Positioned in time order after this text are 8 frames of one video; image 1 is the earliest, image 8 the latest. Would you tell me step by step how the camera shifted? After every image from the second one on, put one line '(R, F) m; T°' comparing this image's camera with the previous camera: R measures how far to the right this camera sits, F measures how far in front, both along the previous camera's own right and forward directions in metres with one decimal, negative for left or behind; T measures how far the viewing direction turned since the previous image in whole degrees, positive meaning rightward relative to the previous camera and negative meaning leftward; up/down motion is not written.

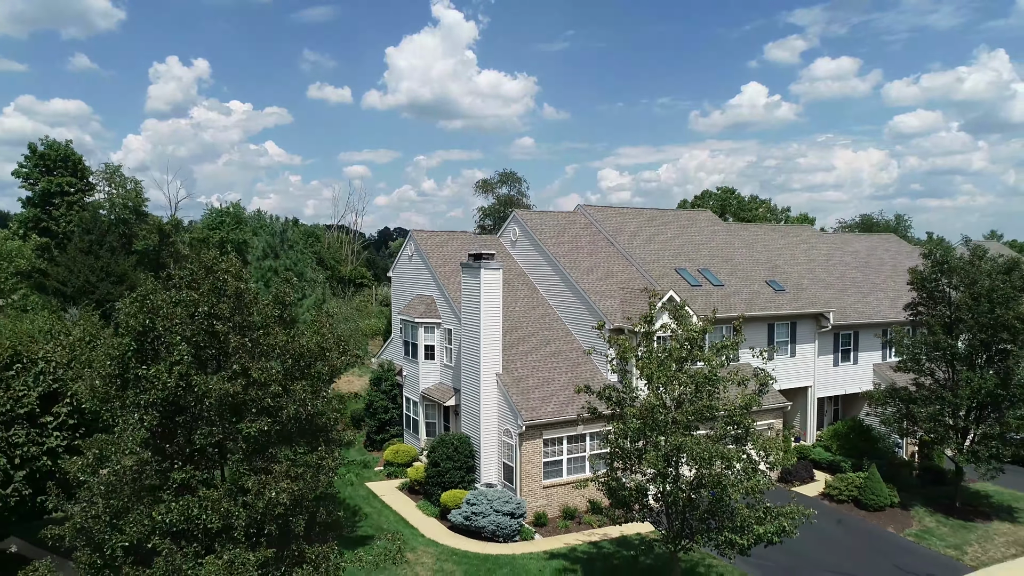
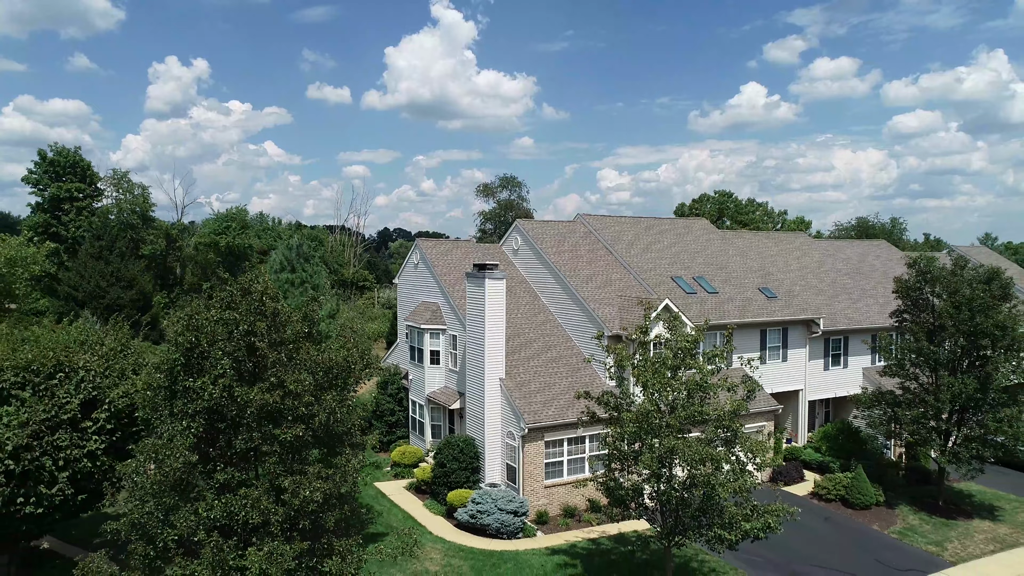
(-0.1, -0.9) m; 0°
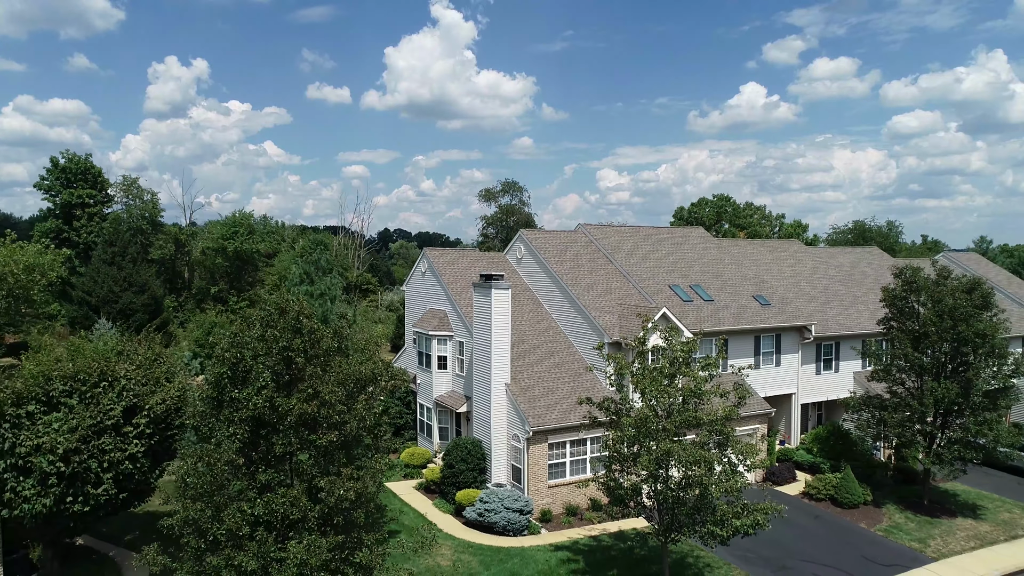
(-0.2, -1.0) m; 0°
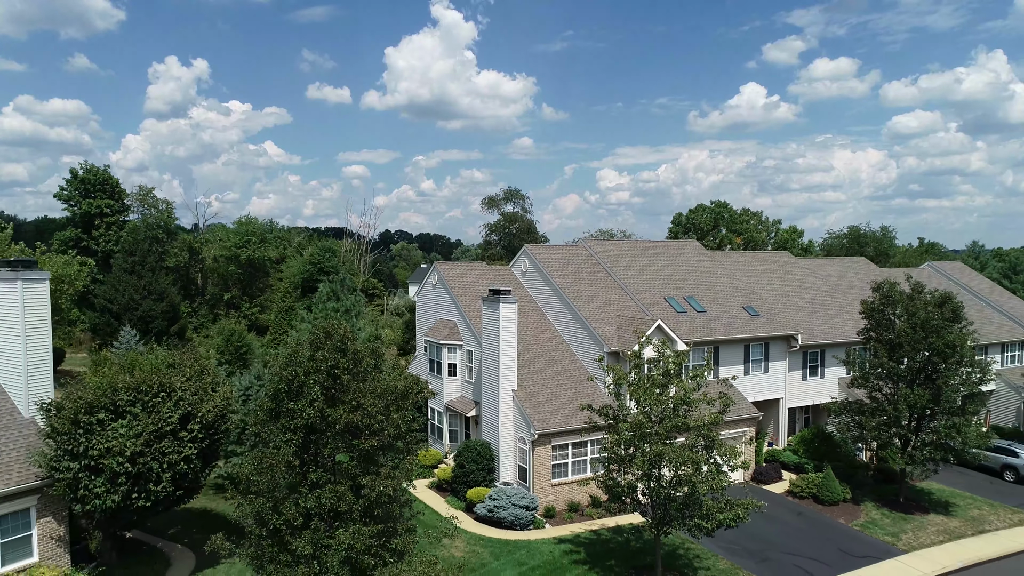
(-0.2, -1.8) m; 0°
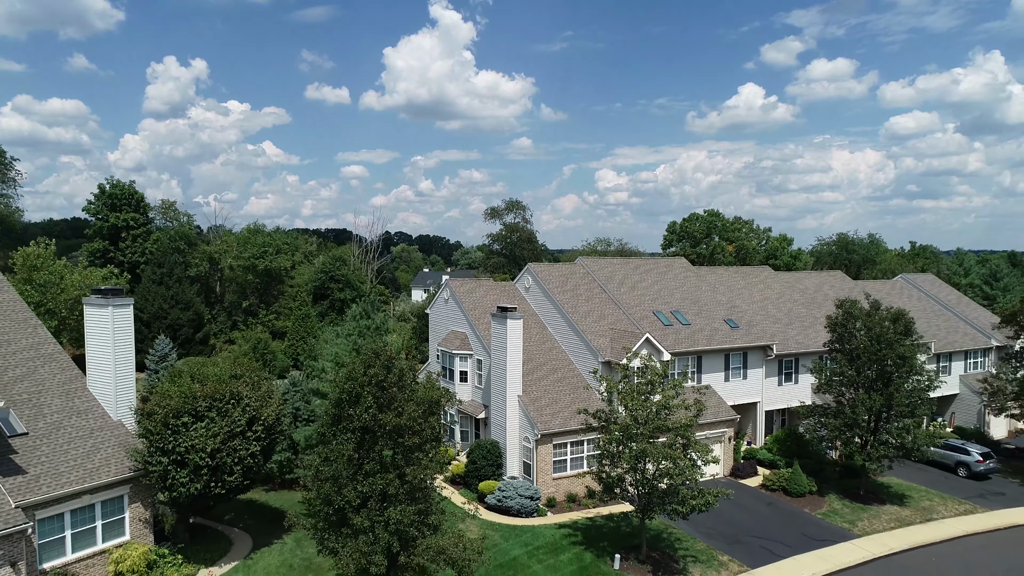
(-0.3, -3.2) m; 0°
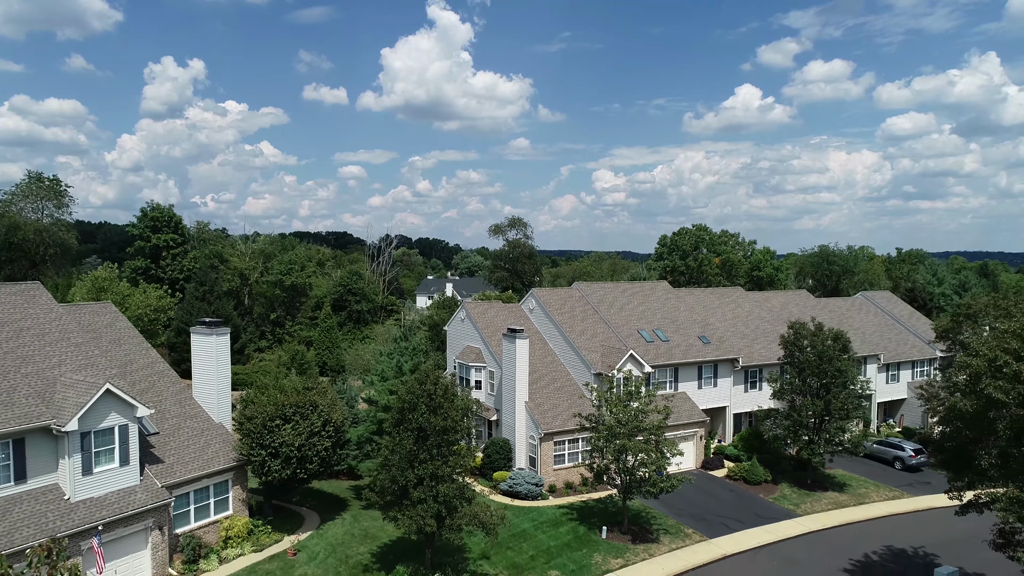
(-0.5, -5.7) m; 0°
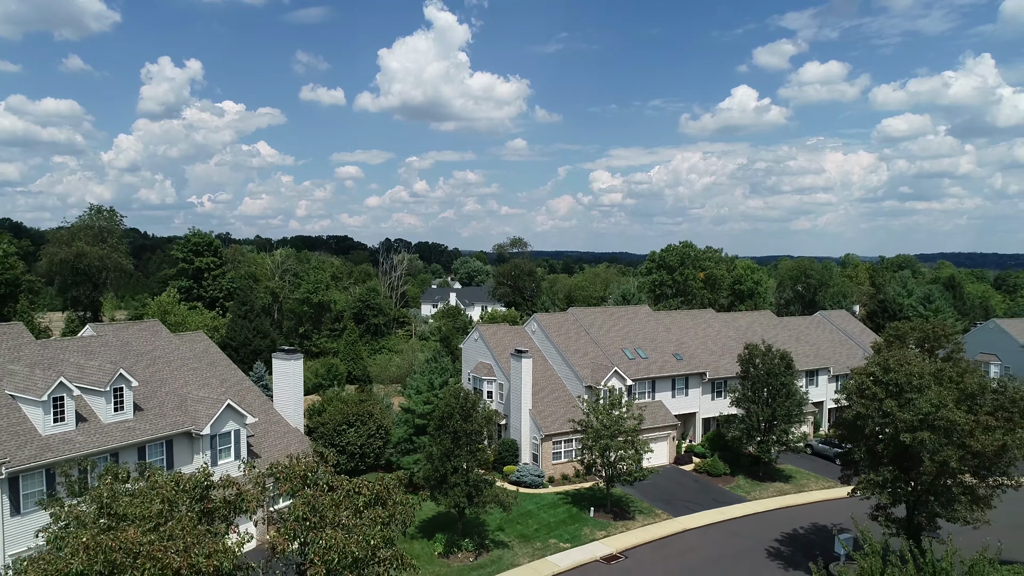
(-0.6, -7.4) m; 0°
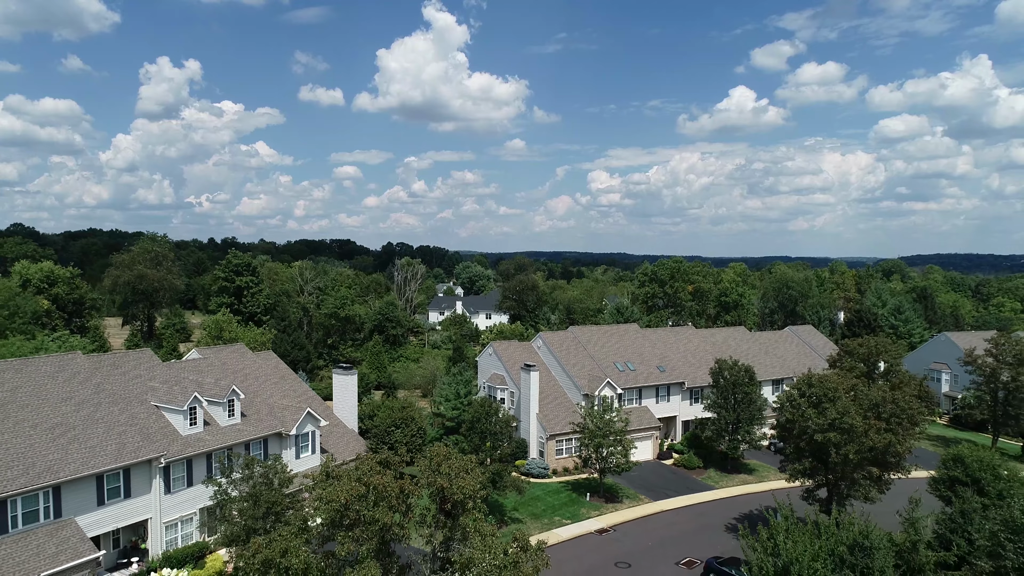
(-1.0, -8.1) m; 0°
